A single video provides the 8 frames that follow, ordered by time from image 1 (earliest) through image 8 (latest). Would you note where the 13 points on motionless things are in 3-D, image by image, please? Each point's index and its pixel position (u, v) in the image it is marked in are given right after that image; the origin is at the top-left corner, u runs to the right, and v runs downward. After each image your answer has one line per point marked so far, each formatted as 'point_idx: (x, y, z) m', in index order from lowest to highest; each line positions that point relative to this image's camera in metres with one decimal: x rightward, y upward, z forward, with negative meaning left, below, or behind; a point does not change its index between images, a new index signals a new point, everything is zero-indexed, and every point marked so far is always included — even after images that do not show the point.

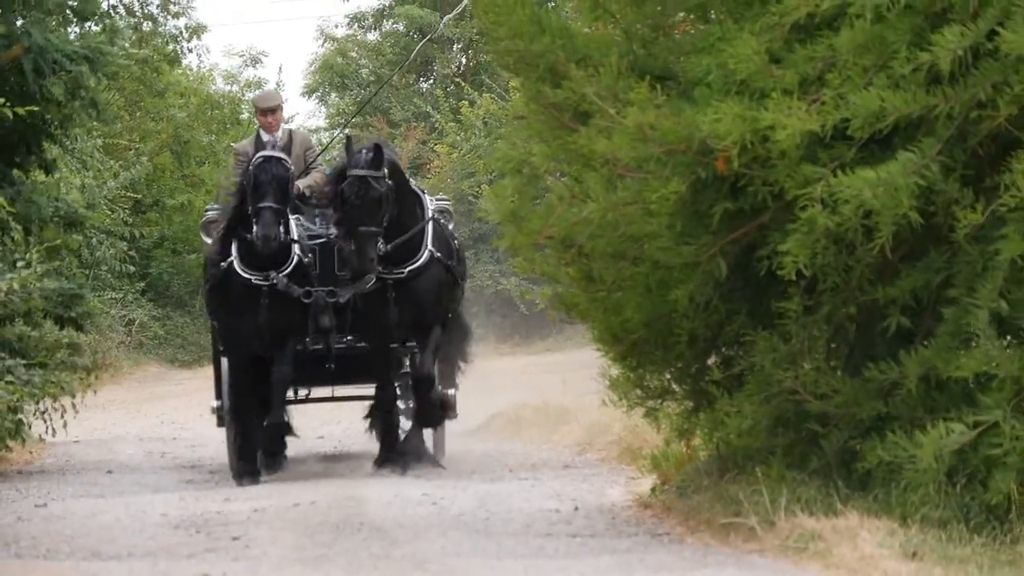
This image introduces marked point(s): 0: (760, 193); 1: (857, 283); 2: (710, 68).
0: (+0.6, +0.2, +7.6) m
1: (+0.9, 0.0, +7.7) m
2: (+0.5, +0.6, +7.7) m
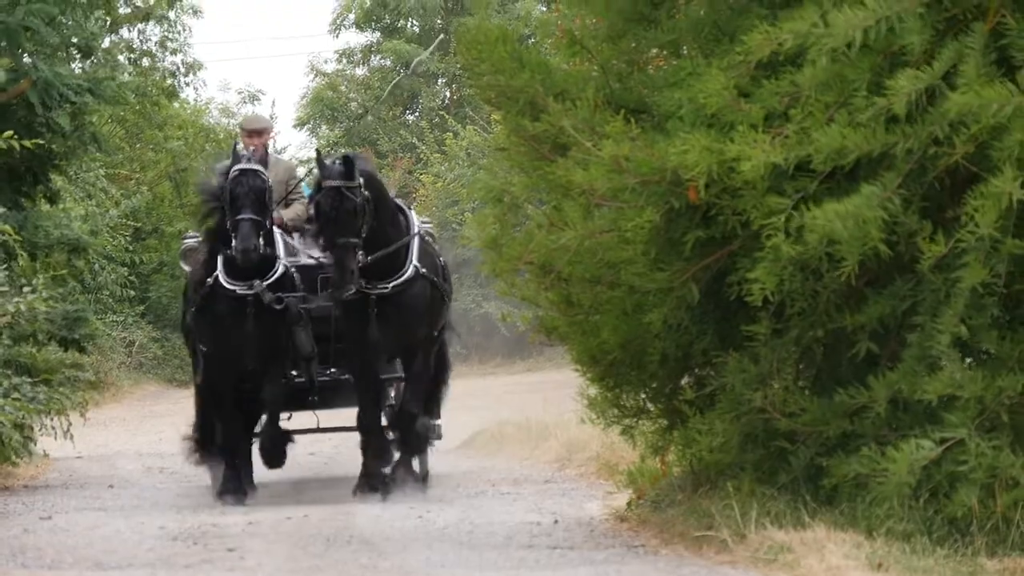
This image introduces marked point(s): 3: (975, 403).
0: (+0.6, +0.2, +7.9) m
1: (+0.8, 0.0, +8.1) m
2: (+0.5, +0.5, +8.1) m
3: (+1.2, -0.3, +7.8) m
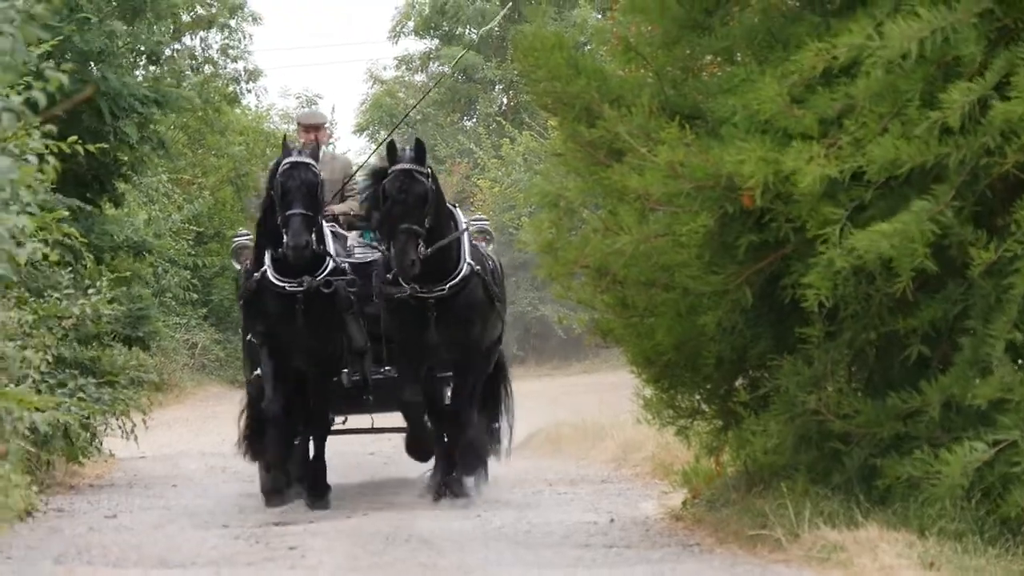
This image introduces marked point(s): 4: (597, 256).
0: (+0.7, +0.2, +8.0) m
1: (+1.0, -0.1, +8.2) m
2: (+0.6, +0.5, +8.2) m
3: (+1.3, -0.3, +7.9) m
4: (+0.2, +0.1, +8.5) m
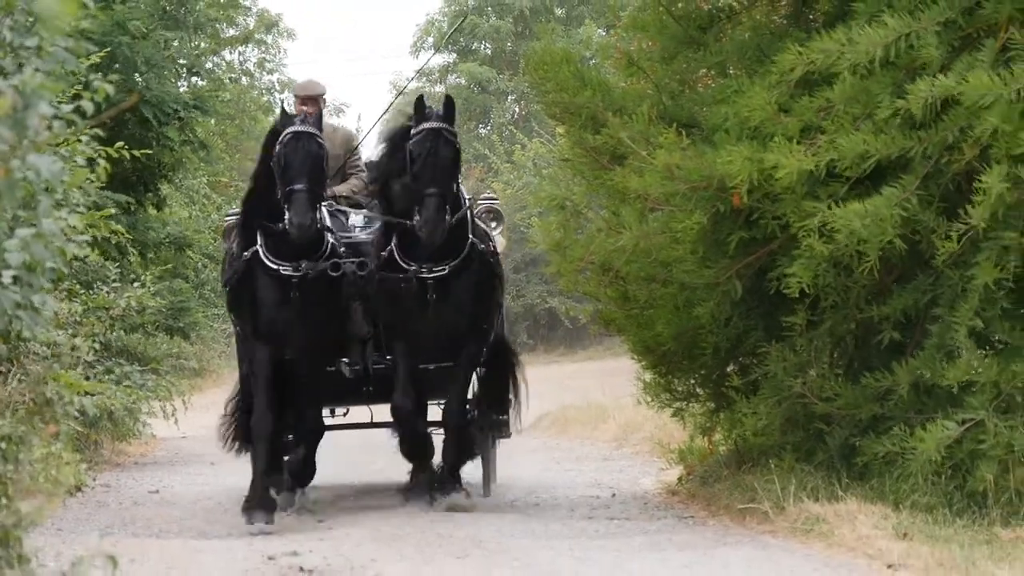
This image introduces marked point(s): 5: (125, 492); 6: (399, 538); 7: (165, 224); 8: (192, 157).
0: (+0.7, +0.2, +8.8) m
1: (+1.0, 0.0, +9.0) m
2: (+0.6, +0.5, +9.0) m
3: (+1.3, -0.3, +8.7) m
4: (+0.3, +0.1, +9.3) m
5: (-1.3, -0.7, +10.4) m
6: (-0.3, -0.7, +9.1) m
7: (-1.6, +0.3, +14.1) m
8: (-1.4, +0.6, +13.1) m
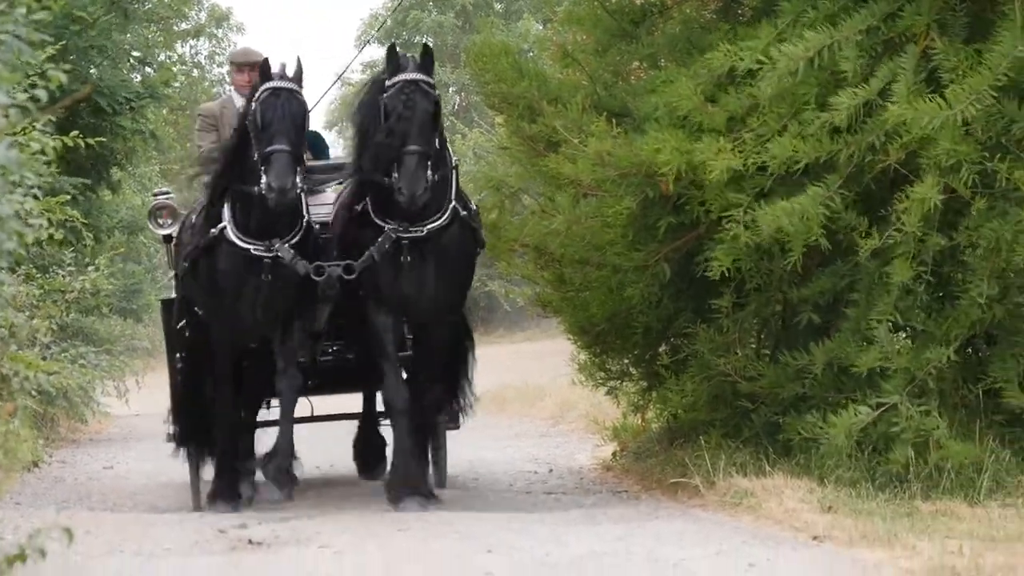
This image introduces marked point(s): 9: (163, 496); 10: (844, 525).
0: (+0.6, +0.2, +9.2) m
1: (+0.8, 0.0, +9.4) m
2: (+0.5, +0.6, +9.3) m
3: (+1.2, -0.2, +9.1) m
4: (+0.1, +0.2, +9.7) m
5: (-1.5, -0.6, +10.7) m
6: (-0.5, -0.7, +9.5) m
7: (-1.9, +0.4, +14.5) m
8: (-1.7, +0.6, +13.5) m
9: (-1.1, -0.7, +10.0) m
10: (+1.0, -0.7, +9.1) m
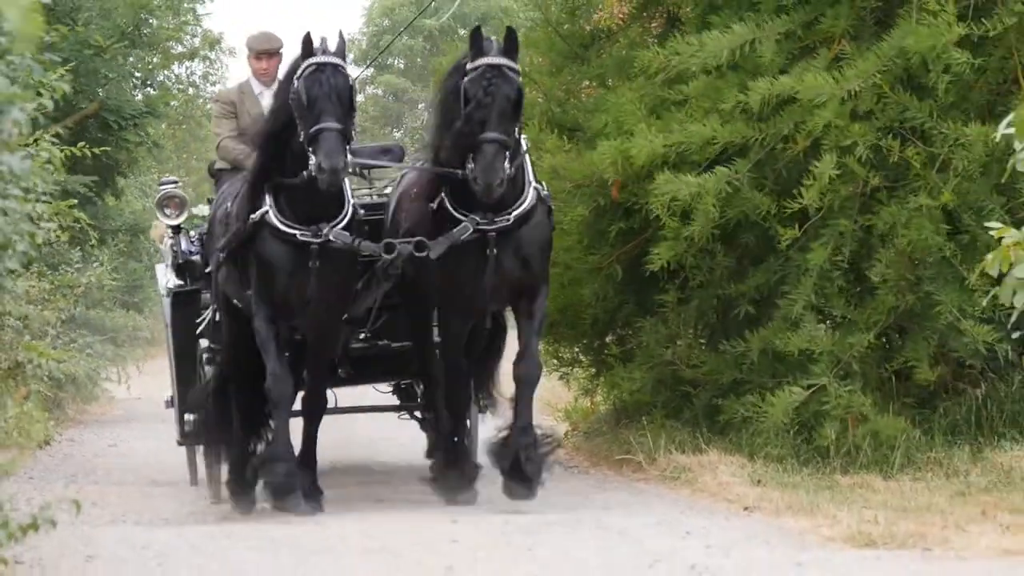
0: (+0.4, +0.2, +10.3) m
1: (+0.7, 0.0, +10.5) m
2: (+0.3, +0.6, +10.5) m
3: (+1.0, -0.2, +10.2) m
4: (0.0, +0.2, +10.8) m
5: (-1.7, -0.6, +11.8) m
6: (-0.6, -0.7, +10.6) m
7: (-2.0, +0.4, +15.6) m
8: (-1.8, +0.6, +14.6) m
9: (-1.3, -0.7, +11.1) m
10: (+0.9, -0.7, +10.2) m
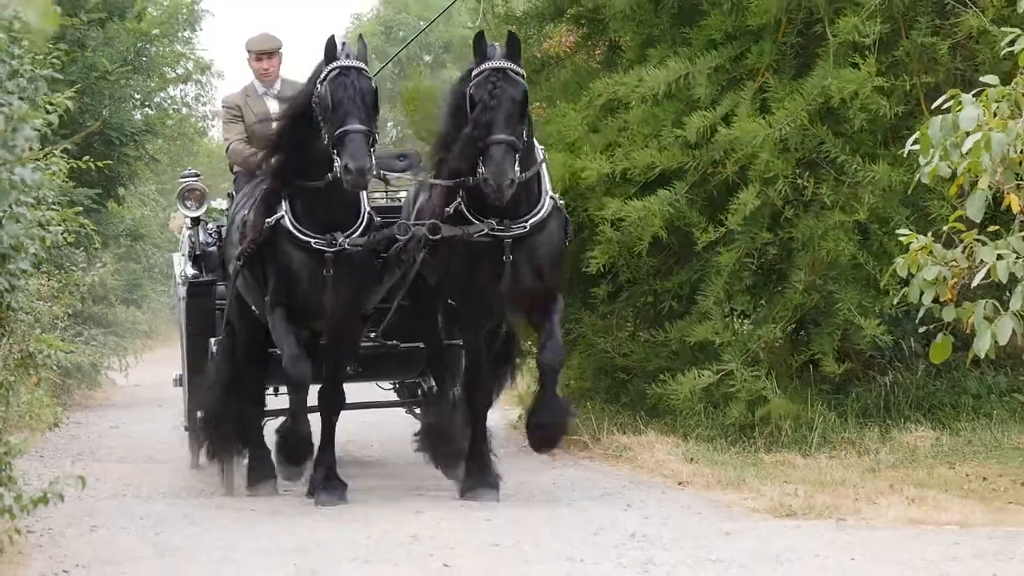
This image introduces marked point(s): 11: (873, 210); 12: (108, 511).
0: (+0.3, +0.2, +11.6) m
1: (+0.5, 0.0, +11.7) m
2: (+0.2, +0.6, +11.7) m
3: (+0.9, -0.2, +11.4) m
4: (-0.2, +0.2, +12.0) m
5: (-1.8, -0.6, +13.1) m
6: (-0.8, -0.7, +11.8) m
7: (-2.2, +0.4, +16.8) m
8: (-2.0, +0.6, +15.9) m
9: (-1.4, -0.7, +12.4) m
10: (+0.7, -0.7, +11.5) m
11: (+1.4, +0.3, +11.4) m
12: (-1.5, -0.8, +11.4) m
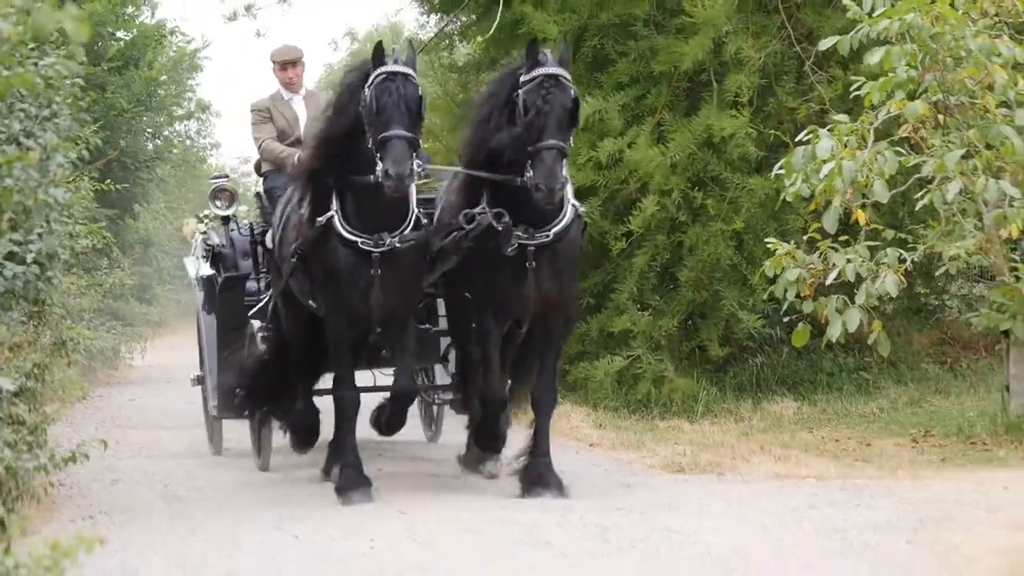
0: (0.0, +0.3, +14.4) m
1: (+0.3, 0.0, +14.5) m
2: (-0.1, +0.6, +14.5) m
3: (+0.6, -0.2, +14.2) m
4: (-0.5, +0.2, +14.8) m
5: (-2.1, -0.6, +15.9) m
6: (-1.1, -0.7, +14.6) m
7: (-2.5, +0.4, +19.6) m
8: (-2.3, +0.6, +18.6) m
9: (-1.7, -0.7, +15.1) m
10: (+0.4, -0.7, +14.3) m
11: (+1.1, +0.3, +14.2) m
12: (-1.8, -0.8, +14.2) m
